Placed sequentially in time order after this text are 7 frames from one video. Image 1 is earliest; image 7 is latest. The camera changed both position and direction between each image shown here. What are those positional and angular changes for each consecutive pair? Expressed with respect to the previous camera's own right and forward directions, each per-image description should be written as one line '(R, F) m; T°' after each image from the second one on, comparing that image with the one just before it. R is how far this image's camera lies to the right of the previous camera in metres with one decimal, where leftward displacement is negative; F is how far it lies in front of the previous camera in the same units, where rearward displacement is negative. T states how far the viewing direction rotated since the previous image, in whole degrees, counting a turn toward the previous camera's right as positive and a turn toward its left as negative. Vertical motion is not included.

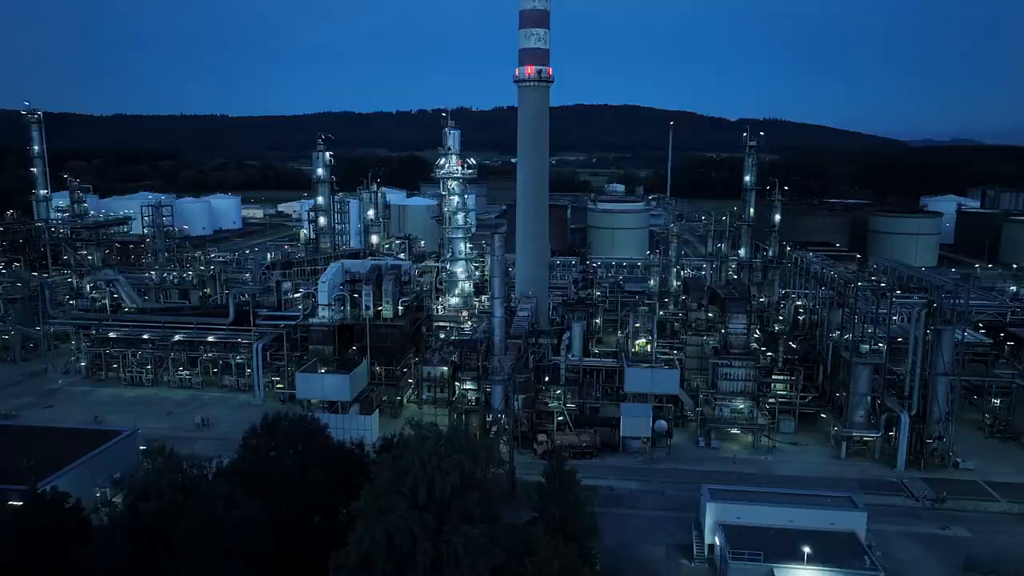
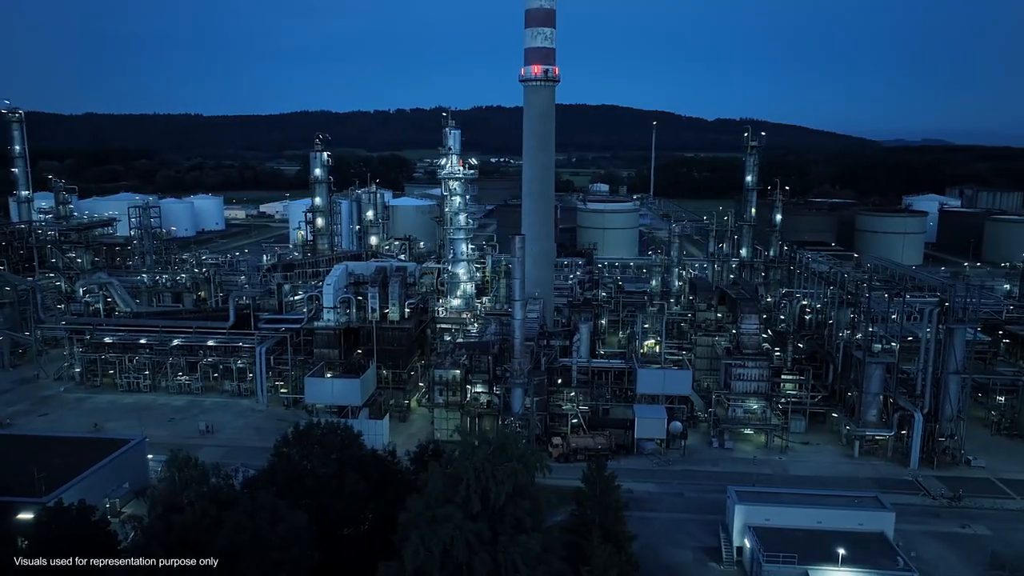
(-1.6, +0.3) m; +2°
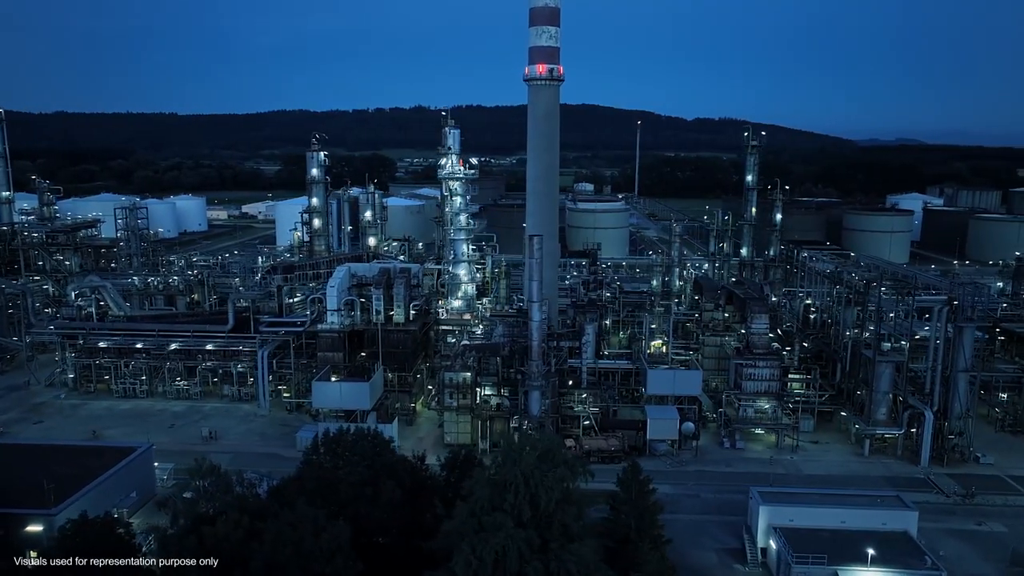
(-1.4, +0.3) m; +2°
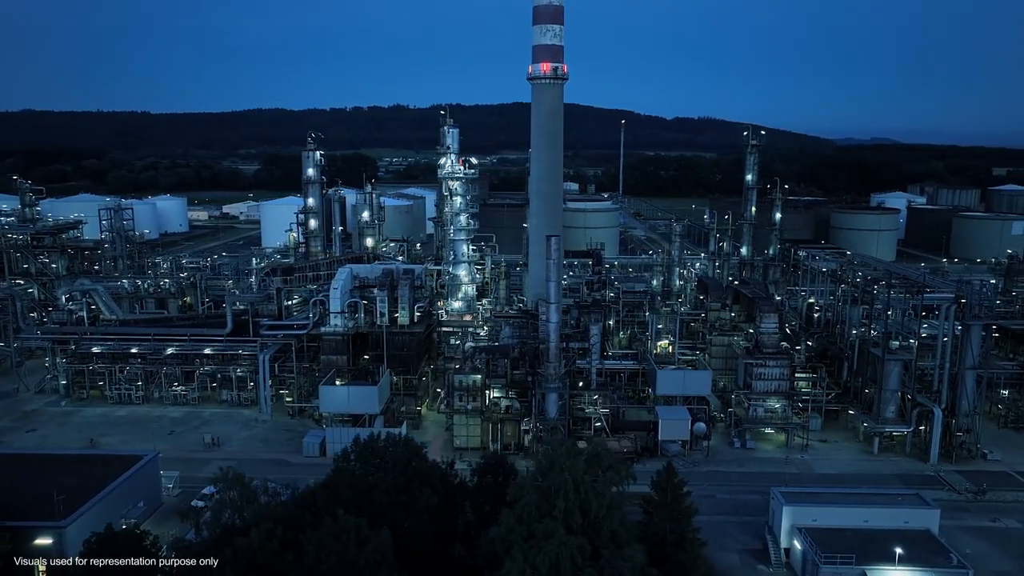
(-1.4, +0.3) m; +2°
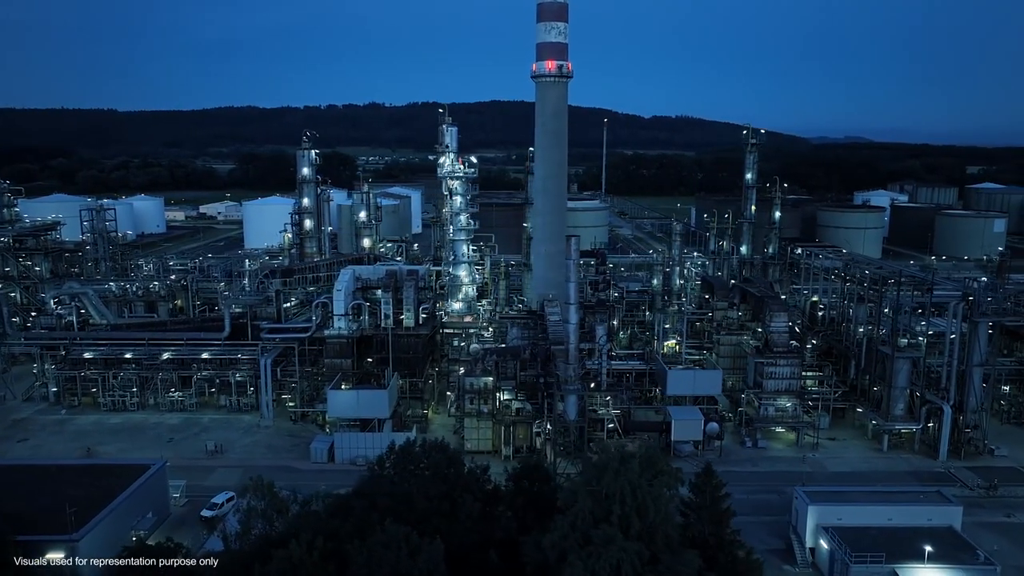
(-1.6, +0.4) m; +2°
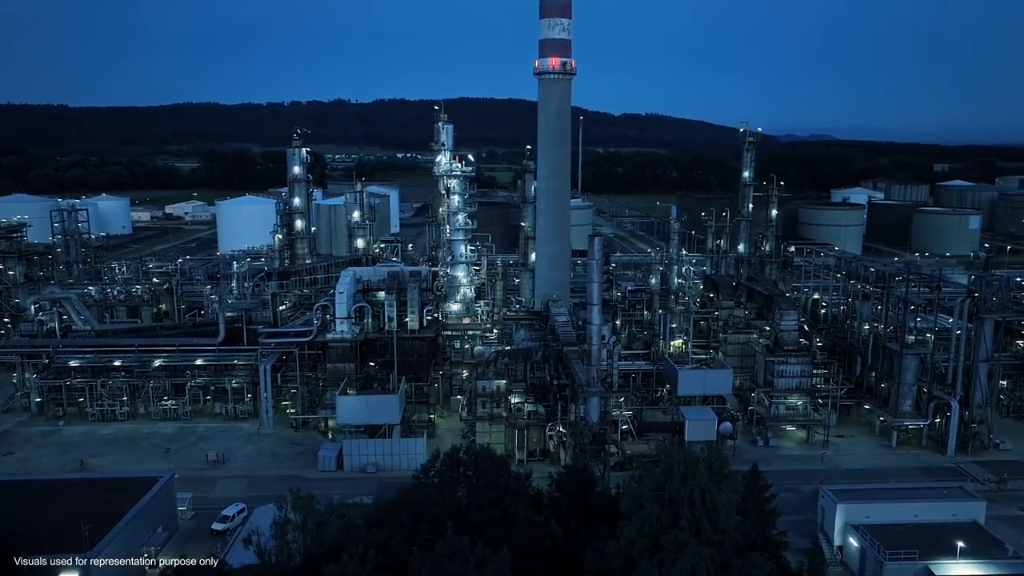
(-2.0, +0.6) m; +3°
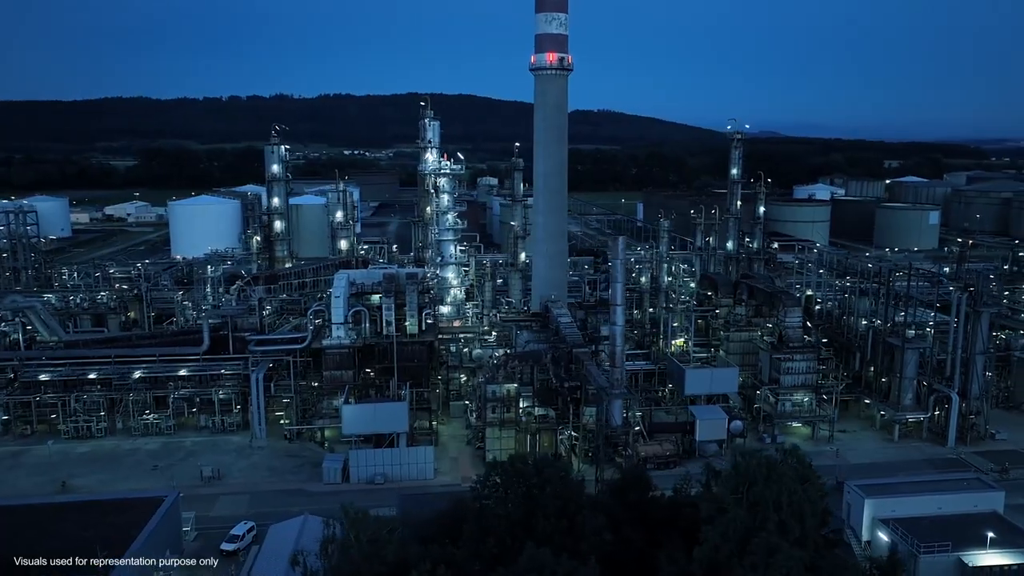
(-2.6, +1.0) m; +4°
